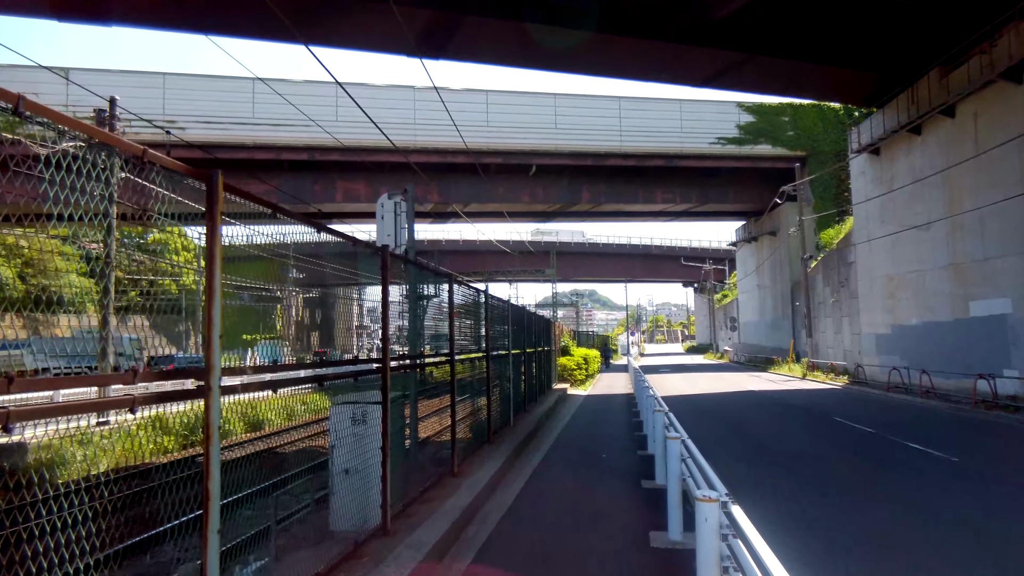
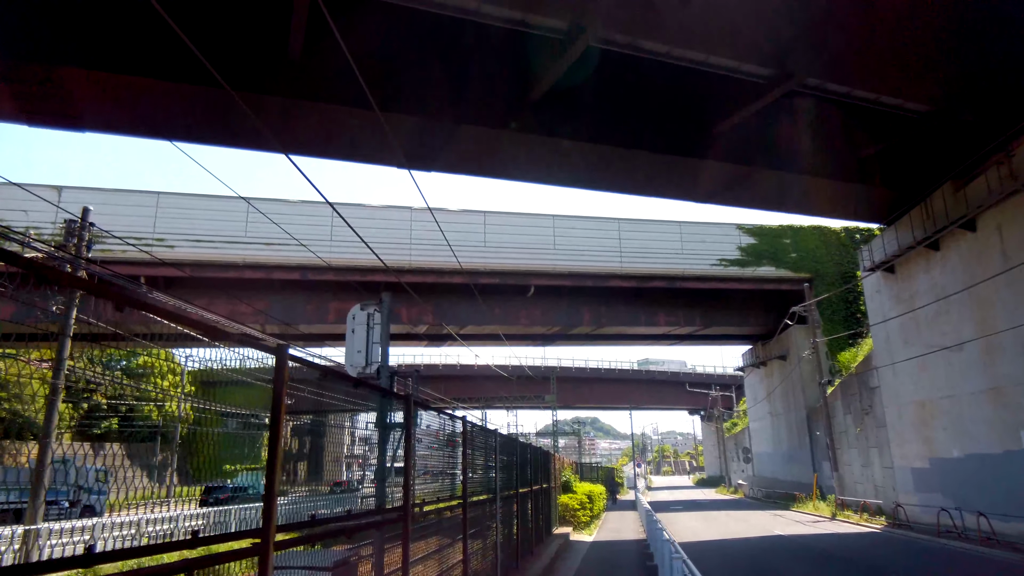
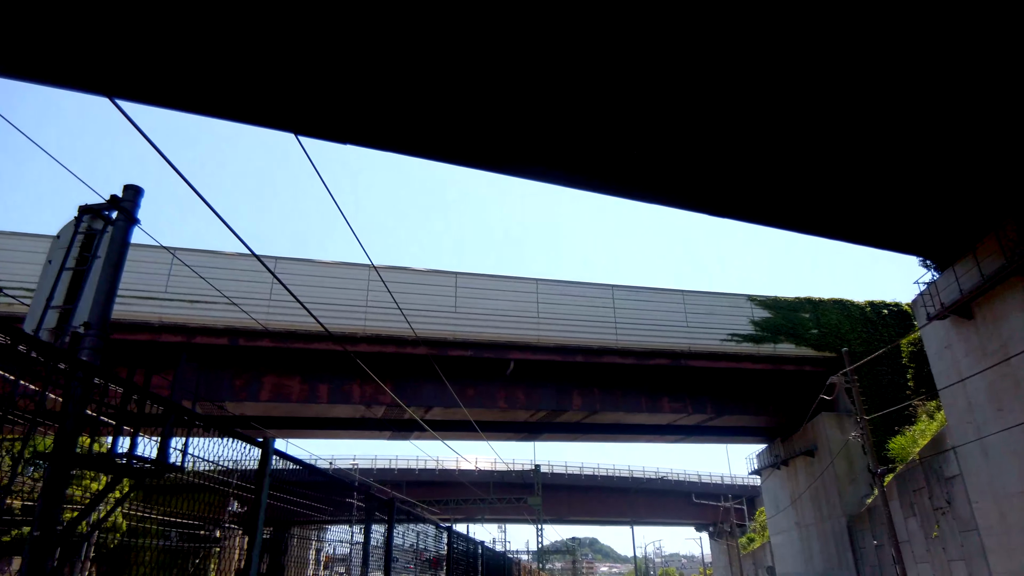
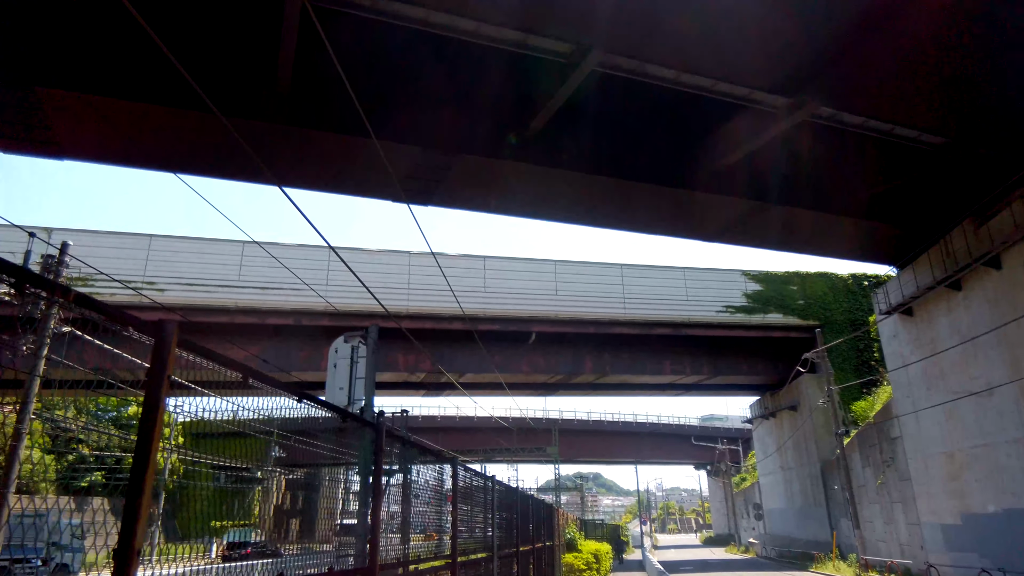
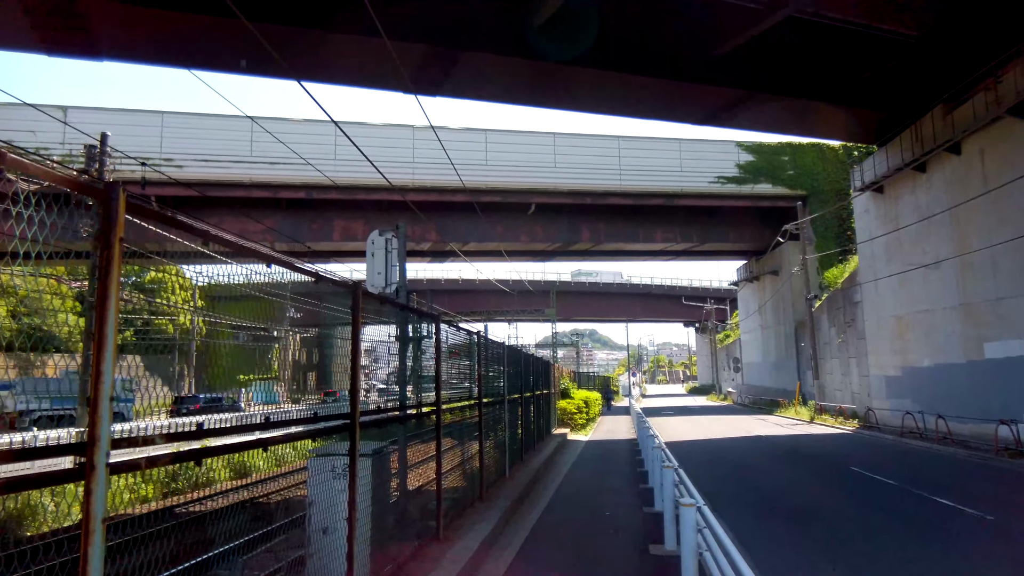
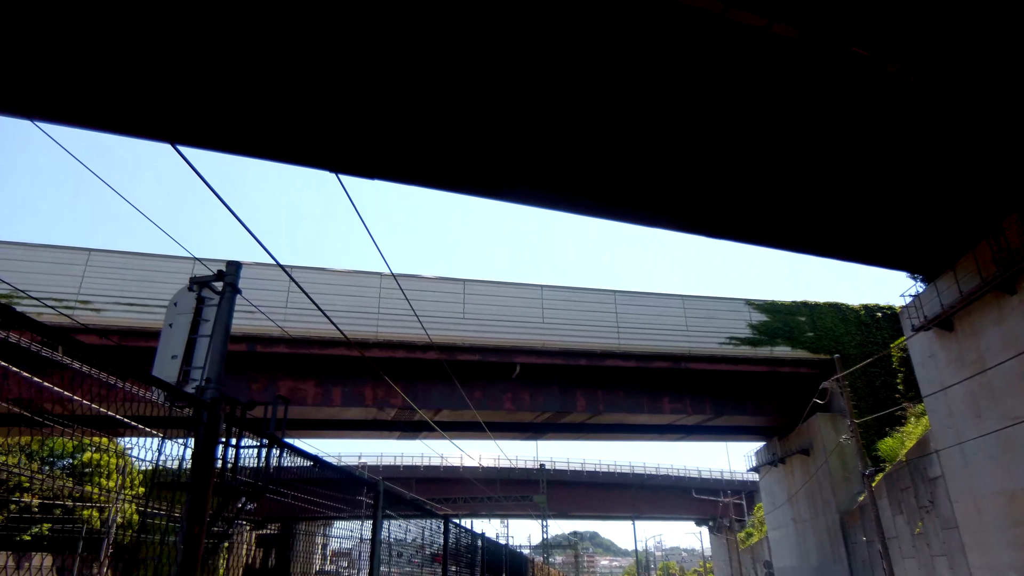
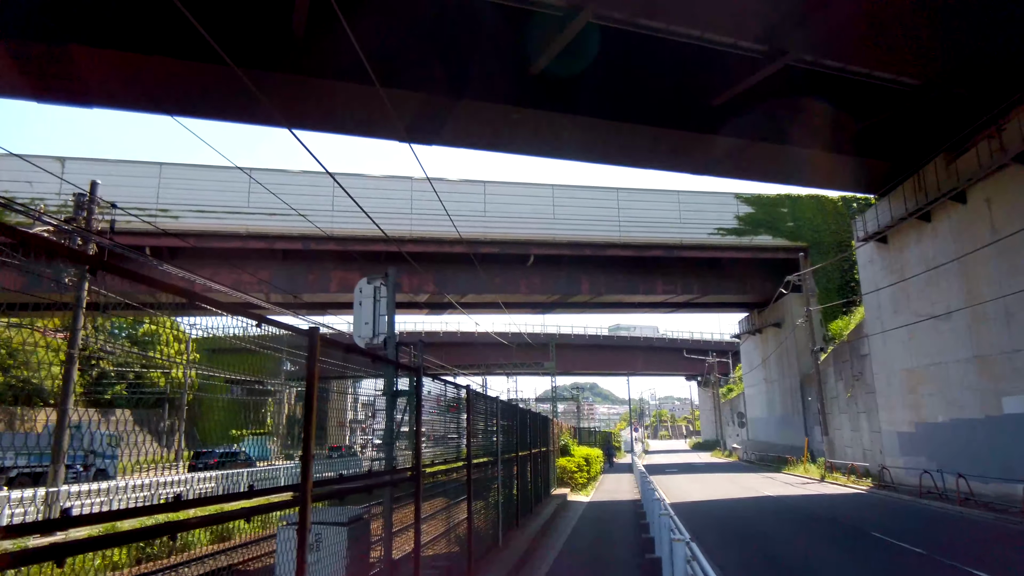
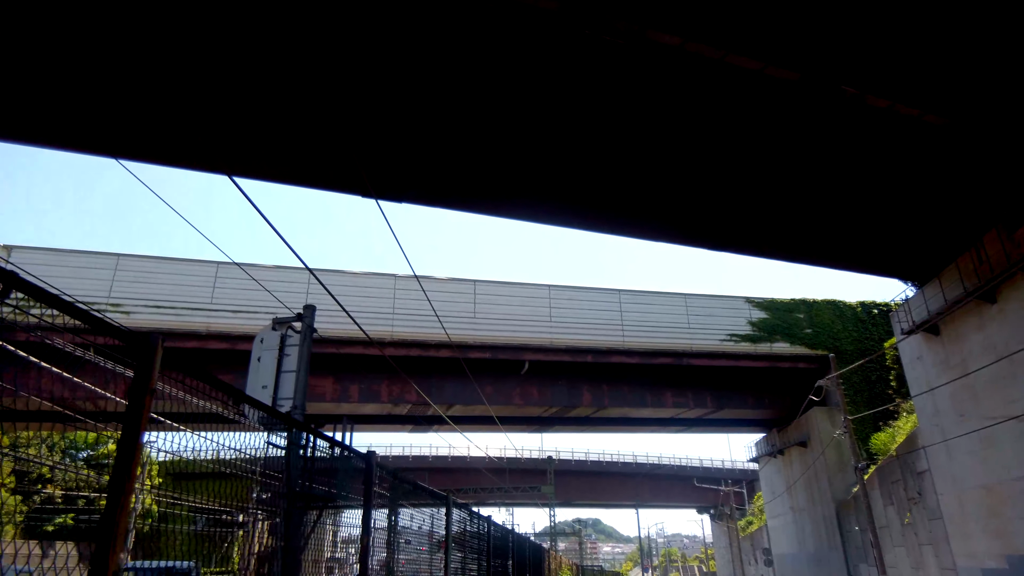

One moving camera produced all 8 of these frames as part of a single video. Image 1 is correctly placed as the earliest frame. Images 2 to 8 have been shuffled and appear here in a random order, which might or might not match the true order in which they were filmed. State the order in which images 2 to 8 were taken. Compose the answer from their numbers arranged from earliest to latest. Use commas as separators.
5, 7, 2, 4, 8, 6, 3
